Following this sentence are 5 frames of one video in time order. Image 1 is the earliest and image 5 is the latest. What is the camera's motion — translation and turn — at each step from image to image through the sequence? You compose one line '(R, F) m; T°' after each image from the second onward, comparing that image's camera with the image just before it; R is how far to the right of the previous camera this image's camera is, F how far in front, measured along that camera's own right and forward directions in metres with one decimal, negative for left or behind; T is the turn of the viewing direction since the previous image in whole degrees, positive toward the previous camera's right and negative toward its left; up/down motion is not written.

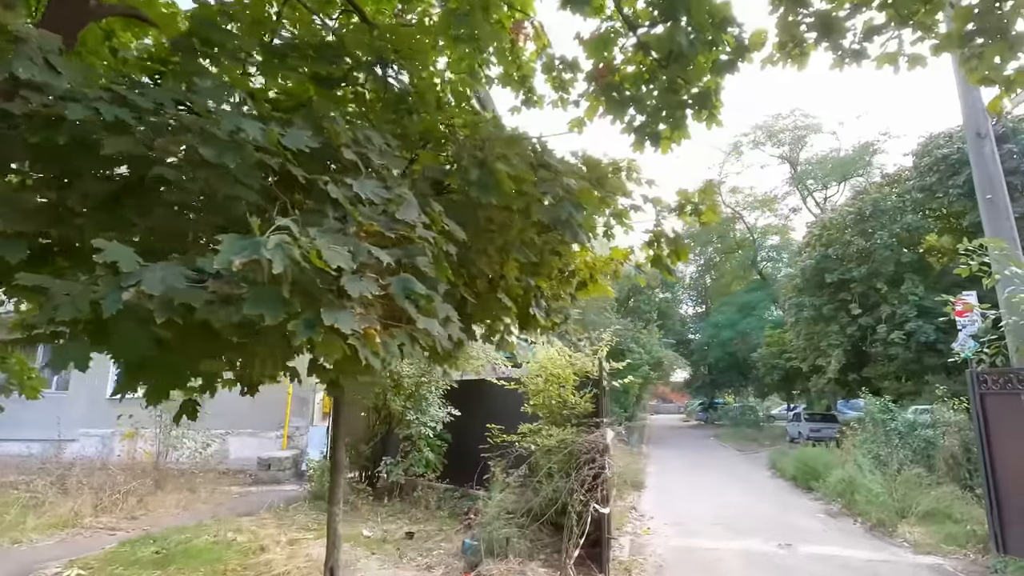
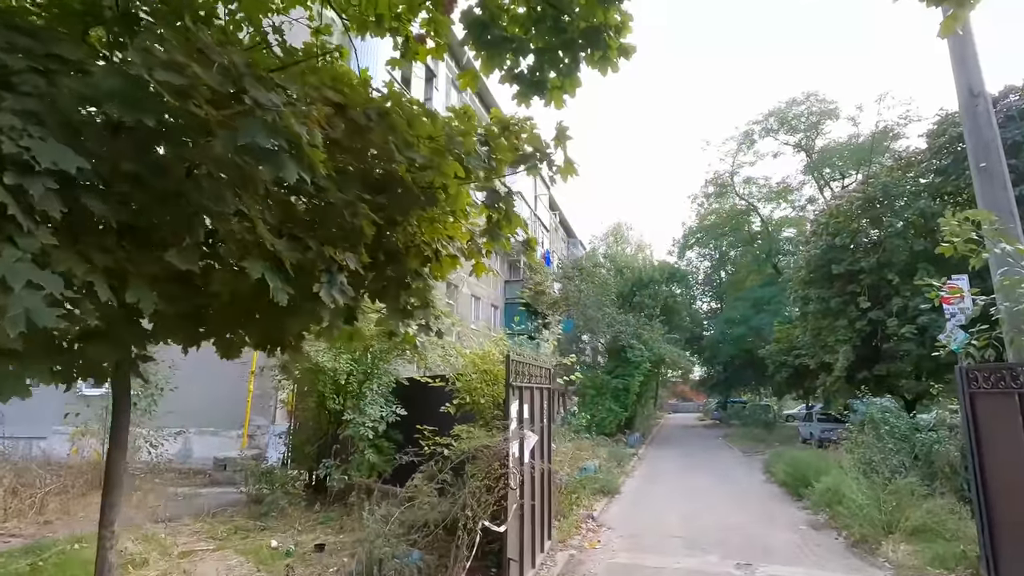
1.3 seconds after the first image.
(+1.1, +0.8) m; -2°
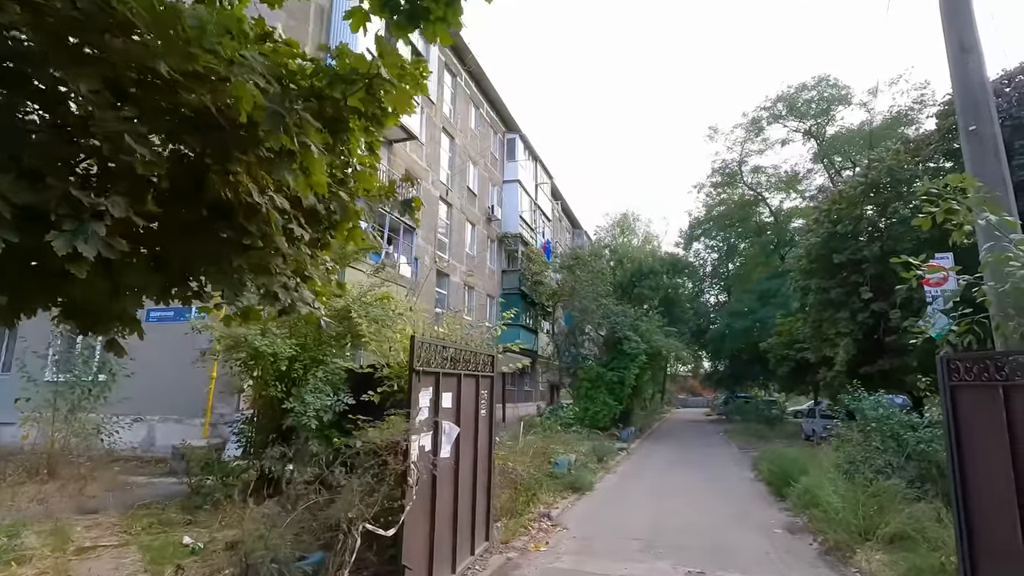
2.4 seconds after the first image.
(+0.8, +0.6) m; -1°
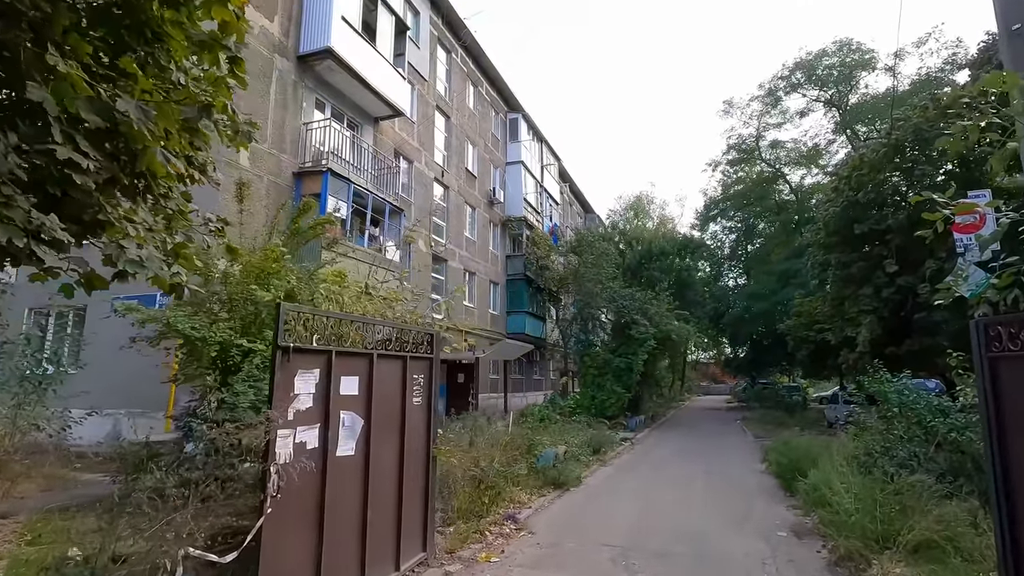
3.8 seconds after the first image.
(+0.7, +1.0) m; -2°
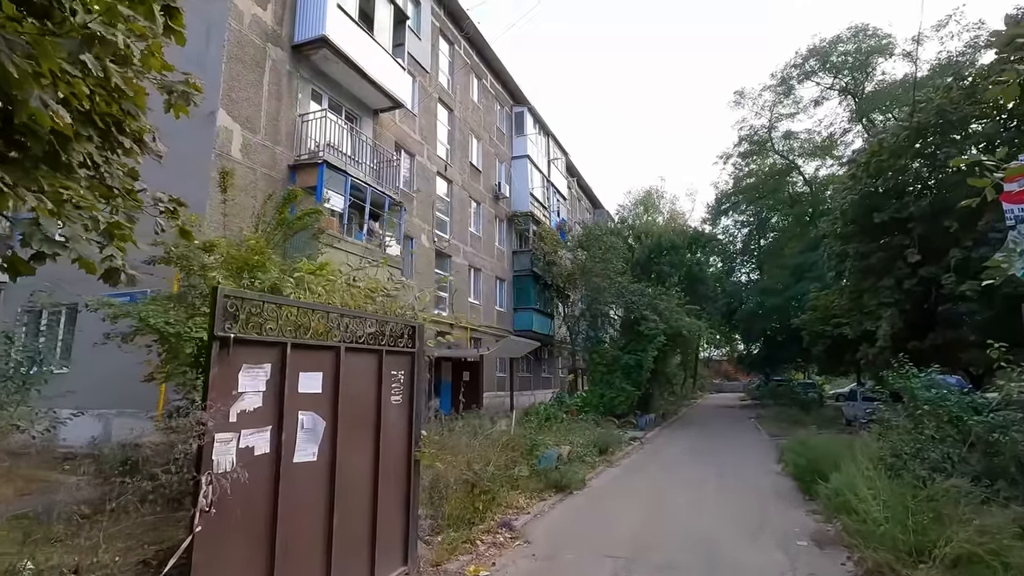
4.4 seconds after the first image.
(+0.2, +0.5) m; -1°
